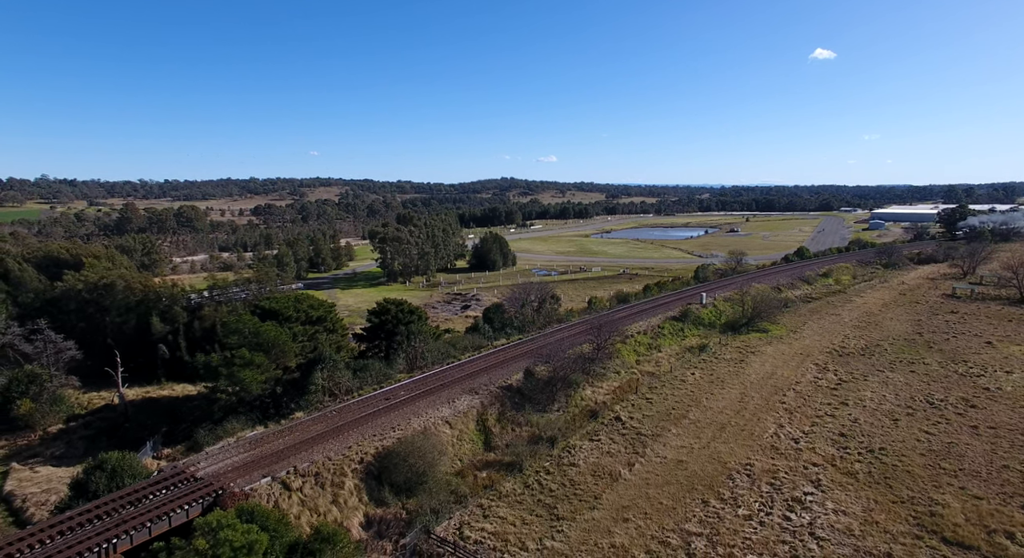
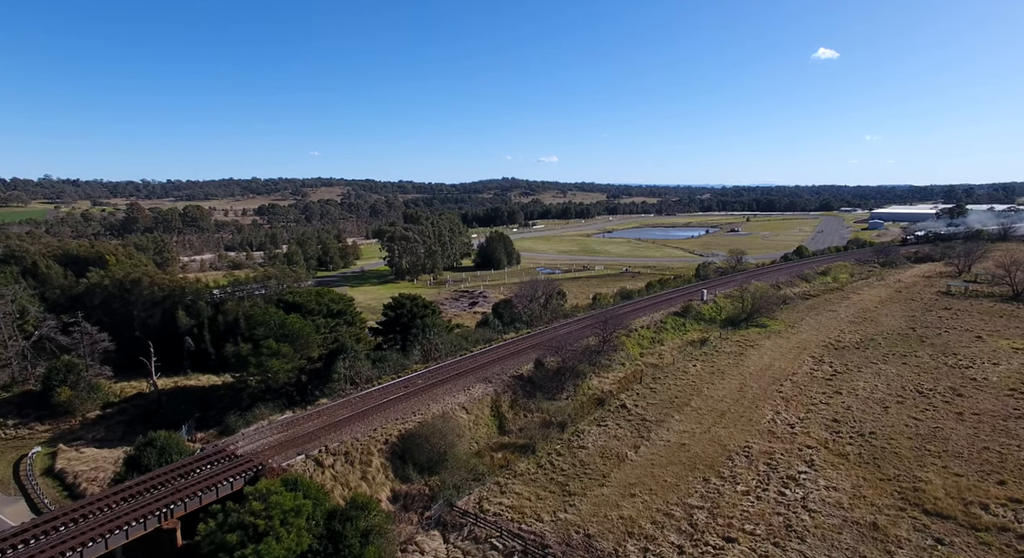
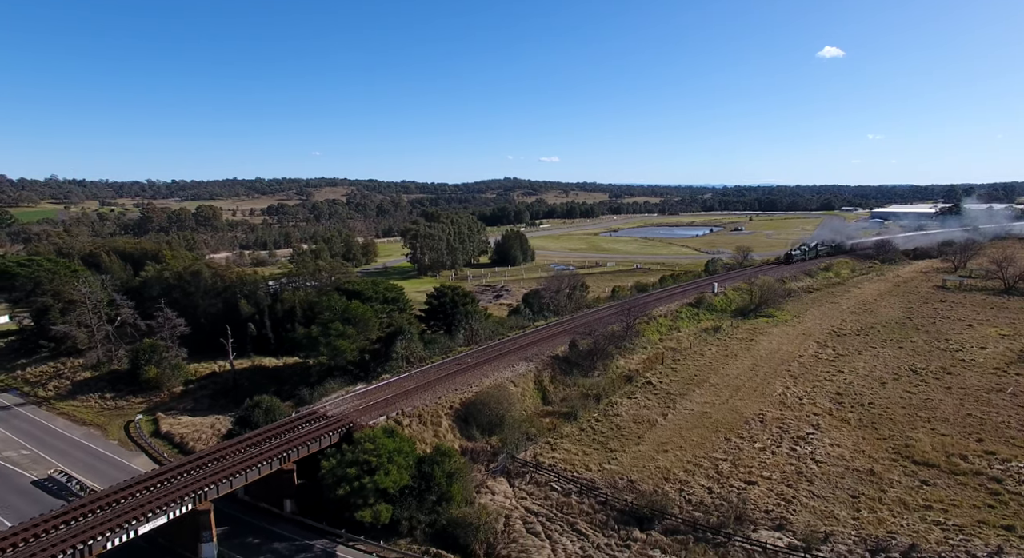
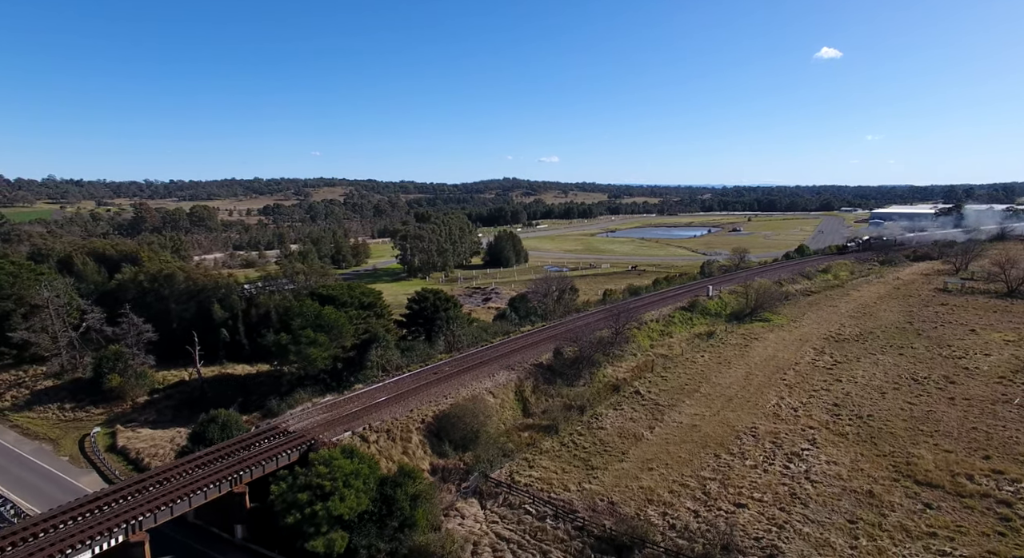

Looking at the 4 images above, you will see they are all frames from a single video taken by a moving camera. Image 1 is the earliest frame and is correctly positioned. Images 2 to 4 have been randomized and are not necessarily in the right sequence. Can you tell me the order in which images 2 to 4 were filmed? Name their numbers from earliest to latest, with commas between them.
2, 4, 3
